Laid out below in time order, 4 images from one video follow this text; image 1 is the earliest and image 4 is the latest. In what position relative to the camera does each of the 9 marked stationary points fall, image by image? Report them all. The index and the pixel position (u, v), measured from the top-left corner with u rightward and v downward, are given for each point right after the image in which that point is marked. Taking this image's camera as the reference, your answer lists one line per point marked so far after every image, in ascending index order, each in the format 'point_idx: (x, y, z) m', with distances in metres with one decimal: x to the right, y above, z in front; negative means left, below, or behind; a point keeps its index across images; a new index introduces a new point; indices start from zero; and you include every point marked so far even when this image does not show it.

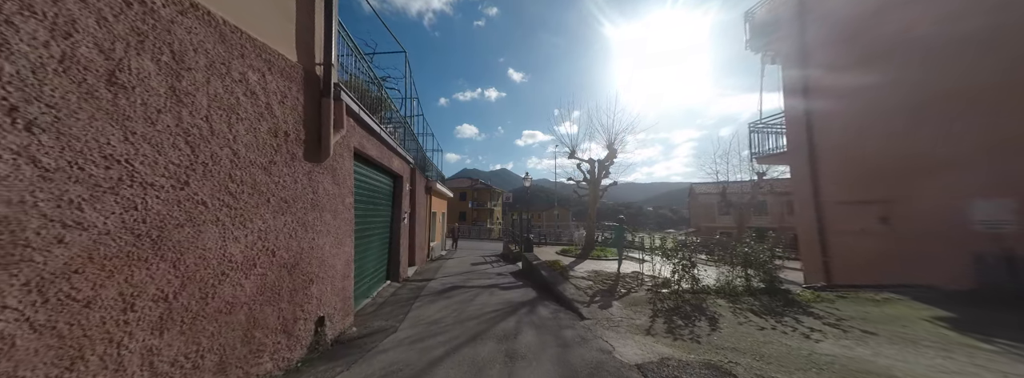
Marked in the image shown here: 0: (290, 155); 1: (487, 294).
0: (-2.4, +0.4, +2.8) m
1: (-0.6, -2.6, +6.4) m
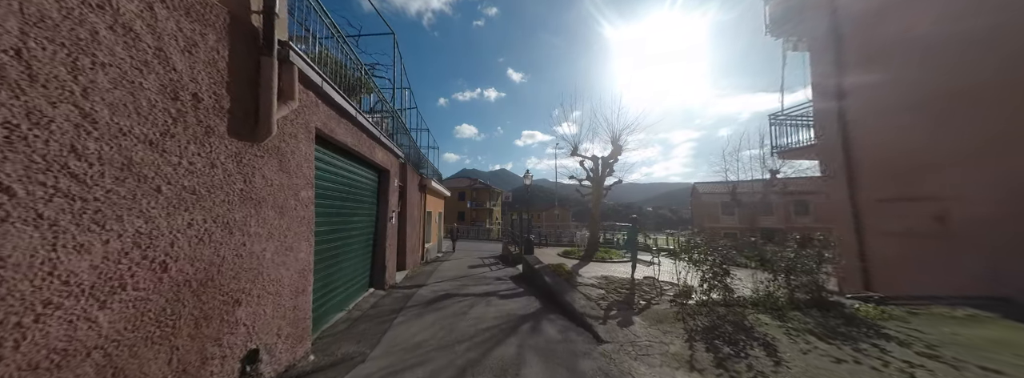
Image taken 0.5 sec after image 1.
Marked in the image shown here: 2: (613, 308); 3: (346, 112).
0: (-2.4, +0.5, +2.0) m
1: (-0.6, -2.5, +5.6) m
2: (+1.7, -2.0, +4.4) m
3: (-2.6, +1.2, +4.1) m
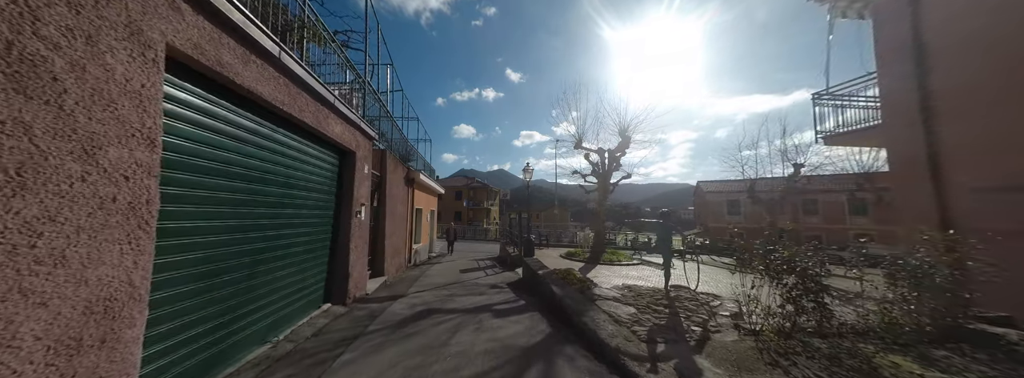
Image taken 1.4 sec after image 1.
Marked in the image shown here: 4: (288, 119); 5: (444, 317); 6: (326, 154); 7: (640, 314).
0: (-2.4, +0.7, +0.6) m
1: (-0.6, -2.2, +4.2) m
2: (+1.7, -1.8, +3.0) m
3: (-2.6, +1.5, +2.7) m
4: (-3.2, +1.0, +3.7) m
5: (-1.2, -2.3, +4.7) m
6: (-3.5, +0.6, +4.8) m
7: (+1.9, -1.8, +3.8) m
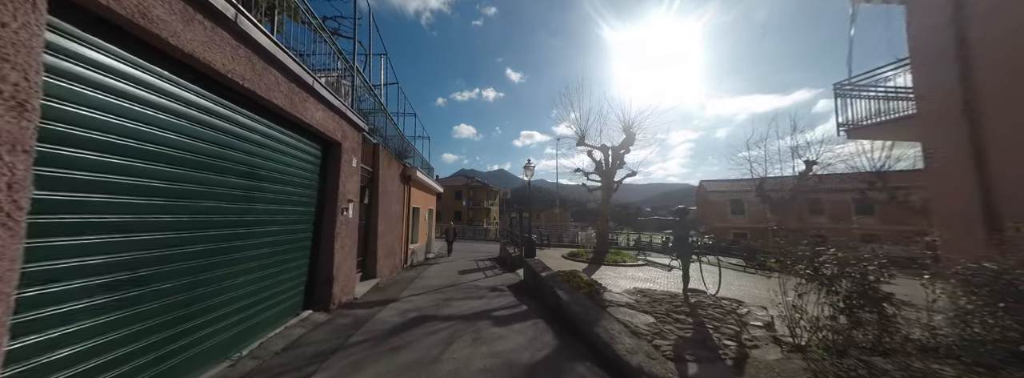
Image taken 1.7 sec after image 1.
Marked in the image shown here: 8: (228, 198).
0: (-2.4, +0.8, +0.1) m
1: (-0.6, -2.1, +3.7) m
2: (+1.7, -1.7, +2.6) m
3: (-2.6, +1.6, +2.2) m
4: (-3.2, +1.1, +3.2) m
5: (-1.2, -2.2, +4.2) m
6: (-3.4, +0.7, +4.4) m
7: (+1.9, -1.7, +3.3) m
8: (-3.2, -0.1, +2.9) m
